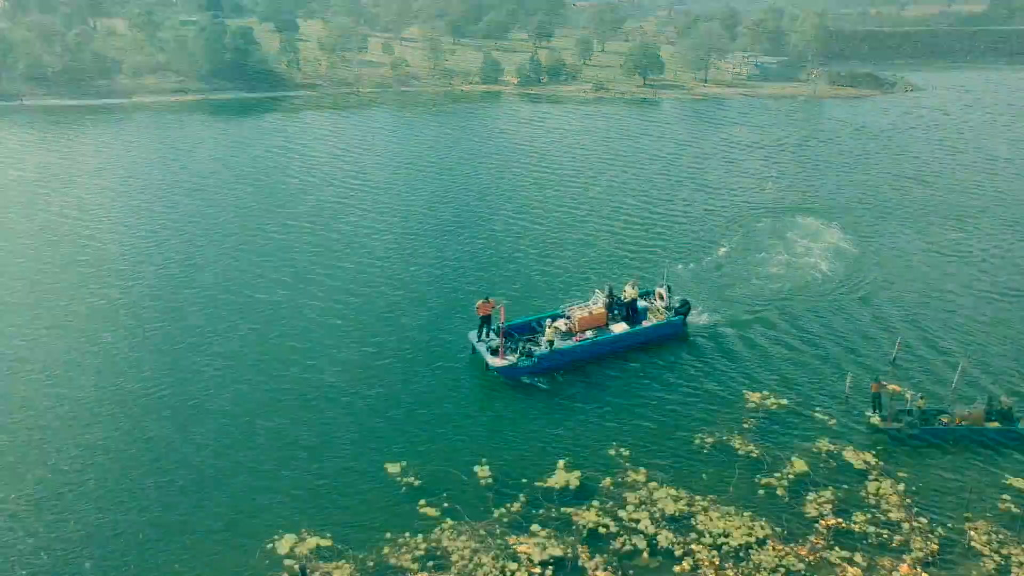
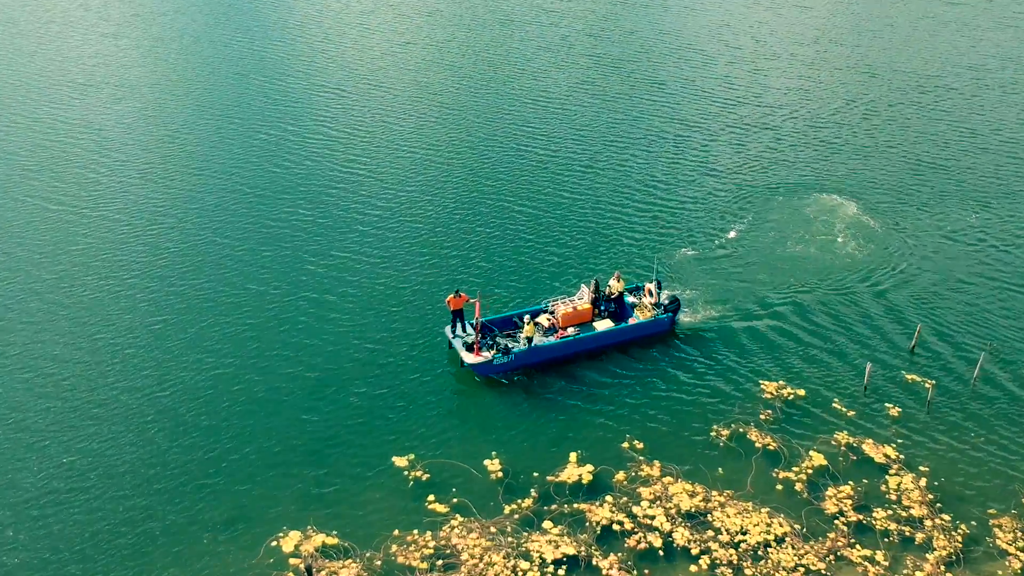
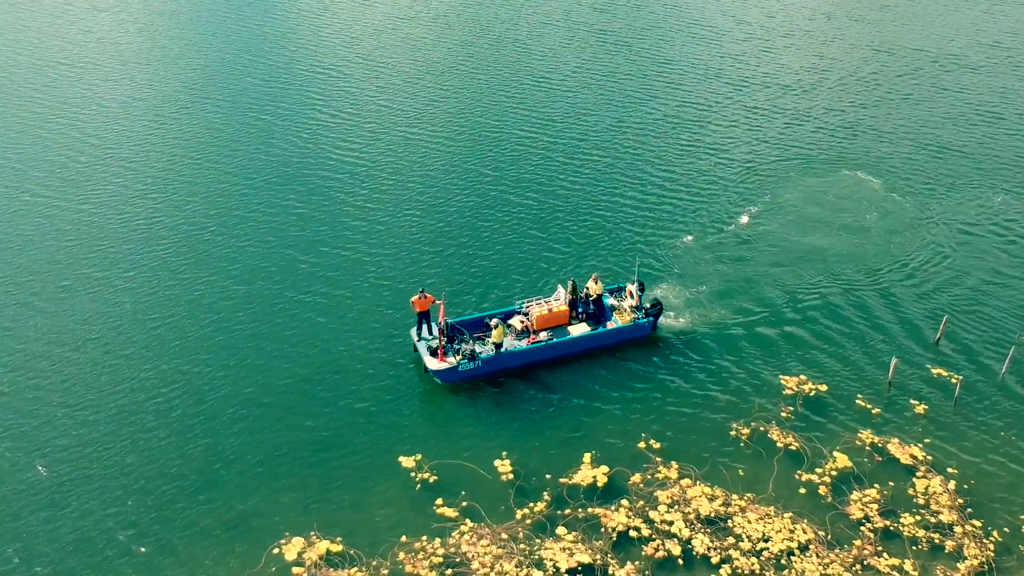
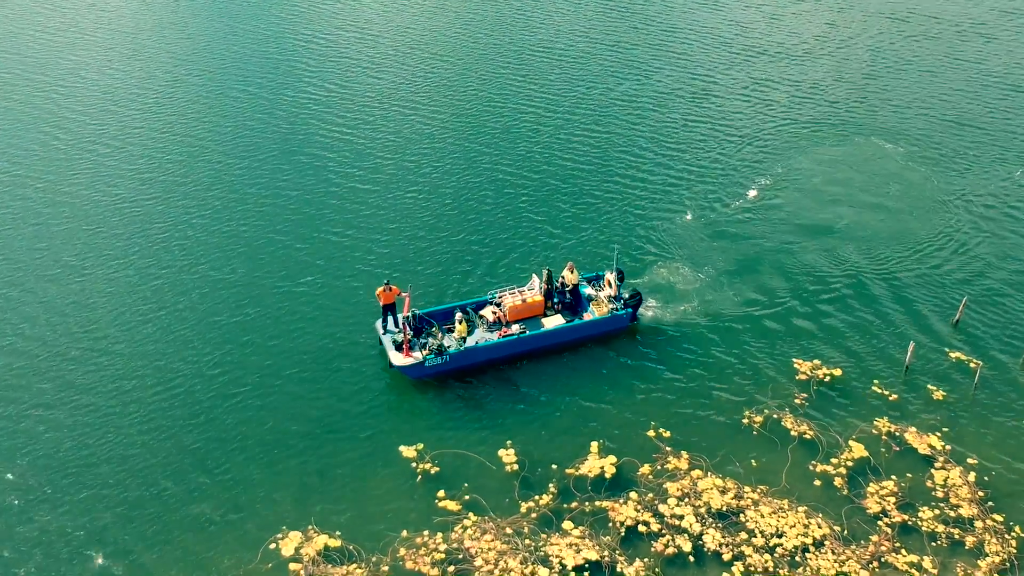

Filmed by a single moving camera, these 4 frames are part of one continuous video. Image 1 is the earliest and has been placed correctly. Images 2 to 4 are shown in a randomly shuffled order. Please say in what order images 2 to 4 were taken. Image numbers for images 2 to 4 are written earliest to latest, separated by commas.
2, 3, 4
